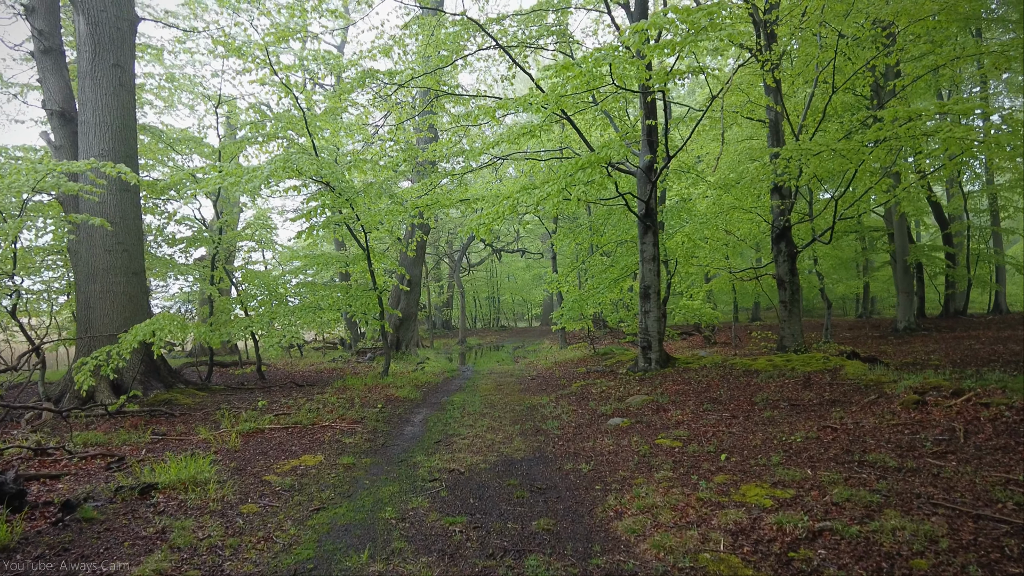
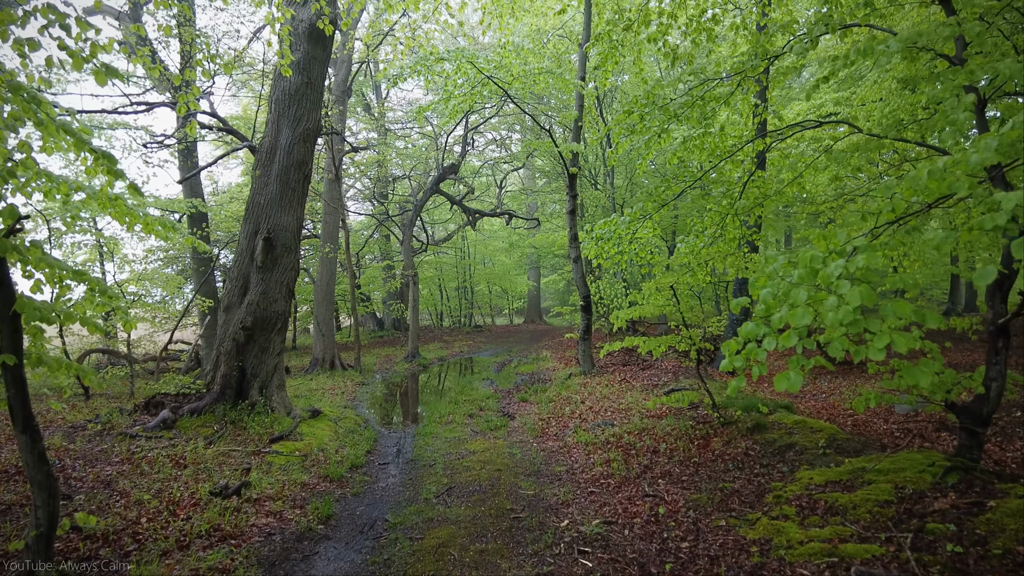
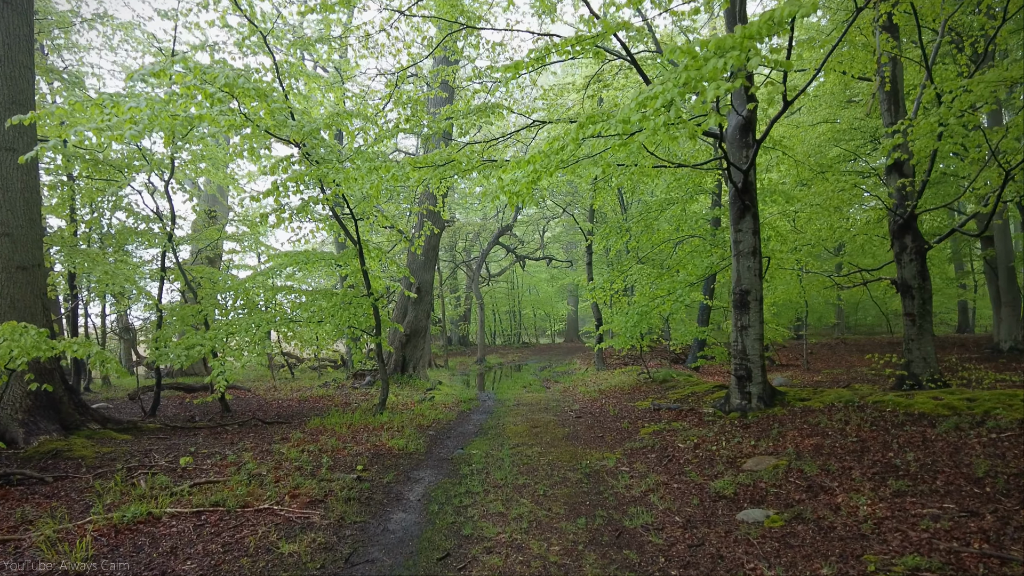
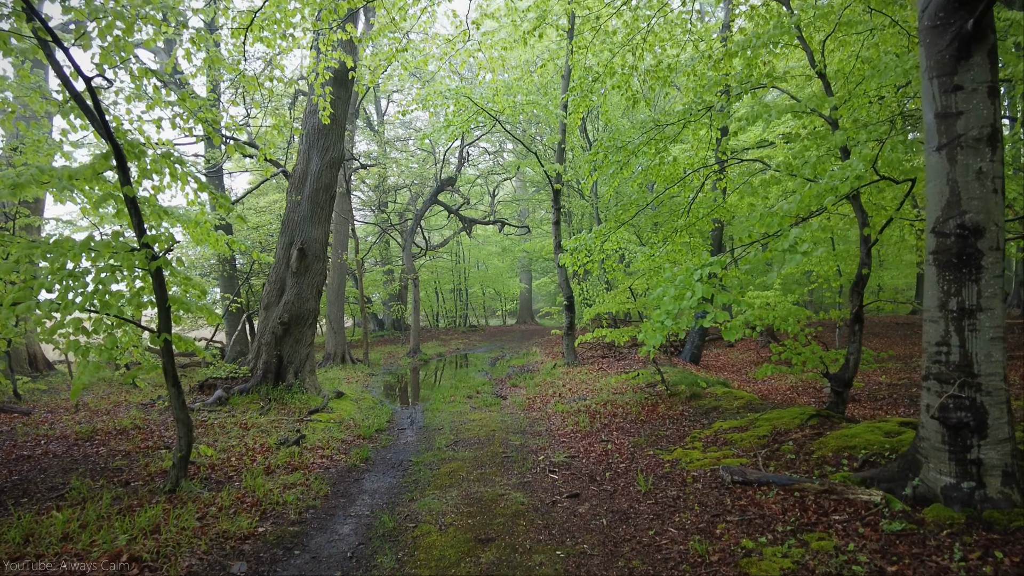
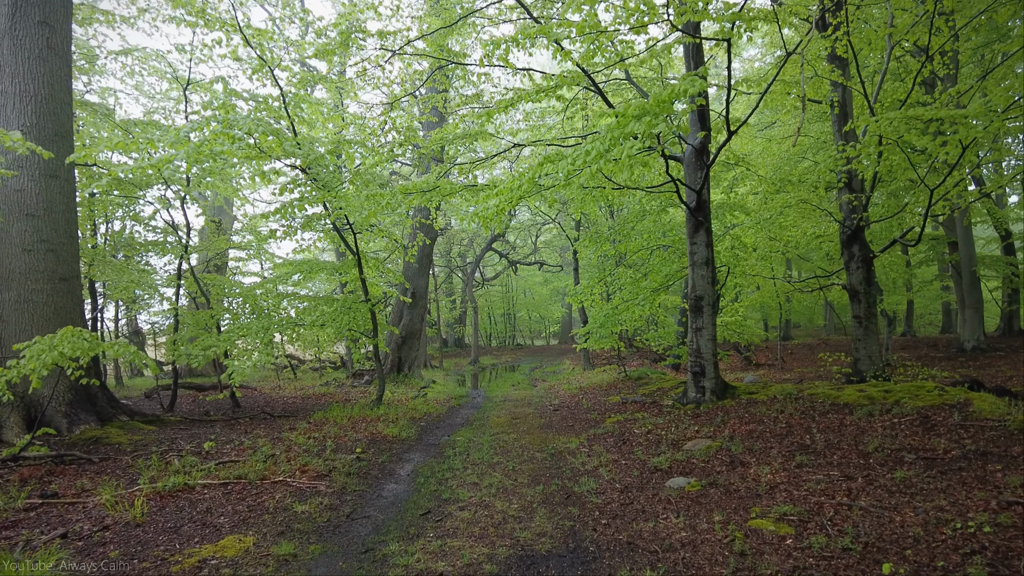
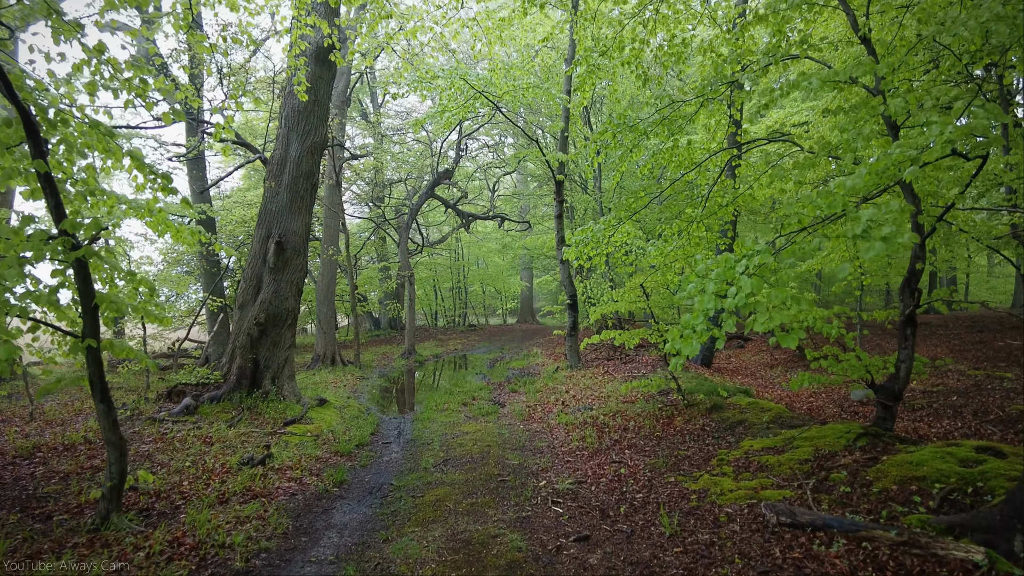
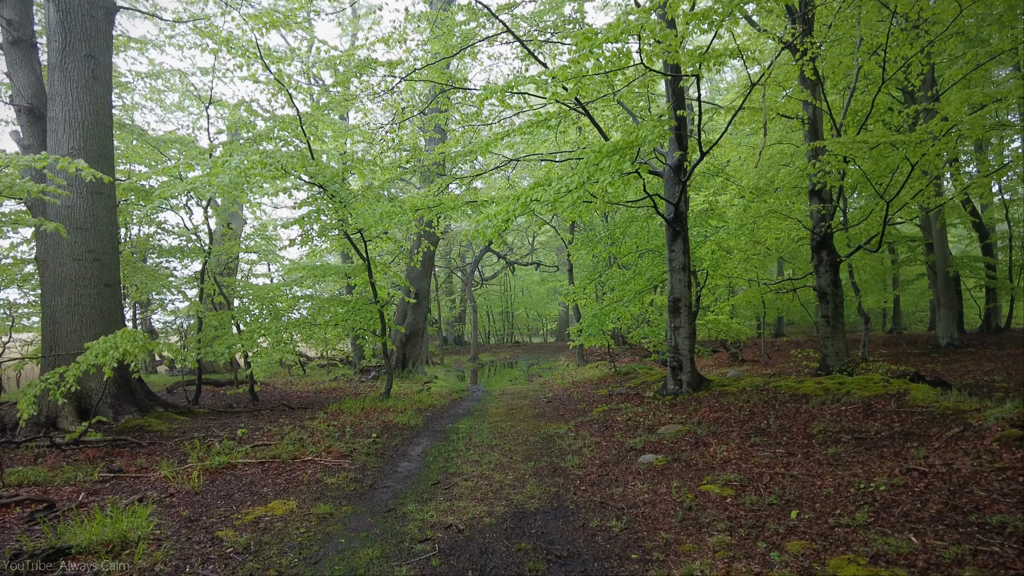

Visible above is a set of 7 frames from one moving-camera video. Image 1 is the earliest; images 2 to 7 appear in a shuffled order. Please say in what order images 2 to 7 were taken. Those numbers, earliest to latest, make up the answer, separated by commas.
7, 5, 3, 4, 6, 2
